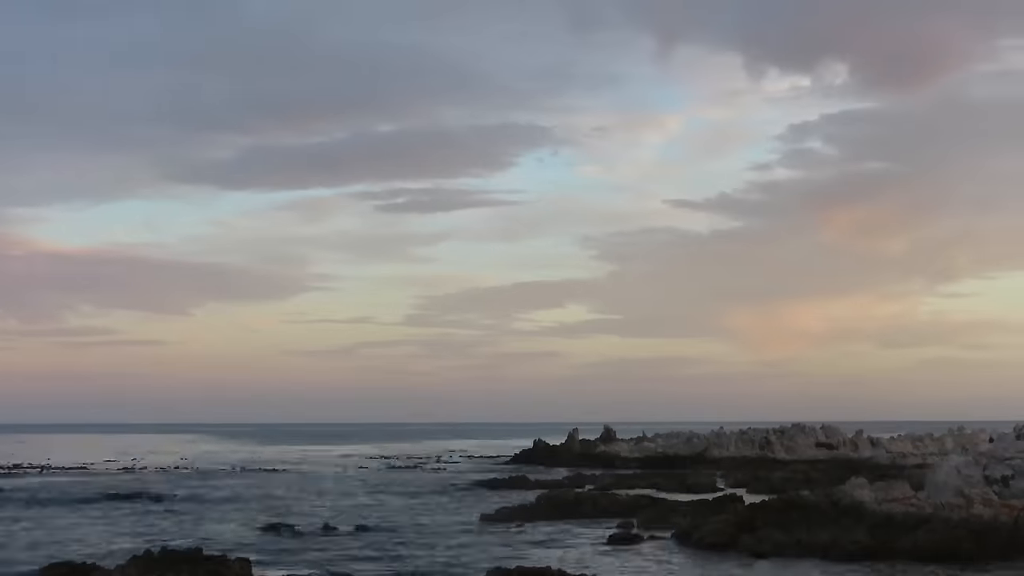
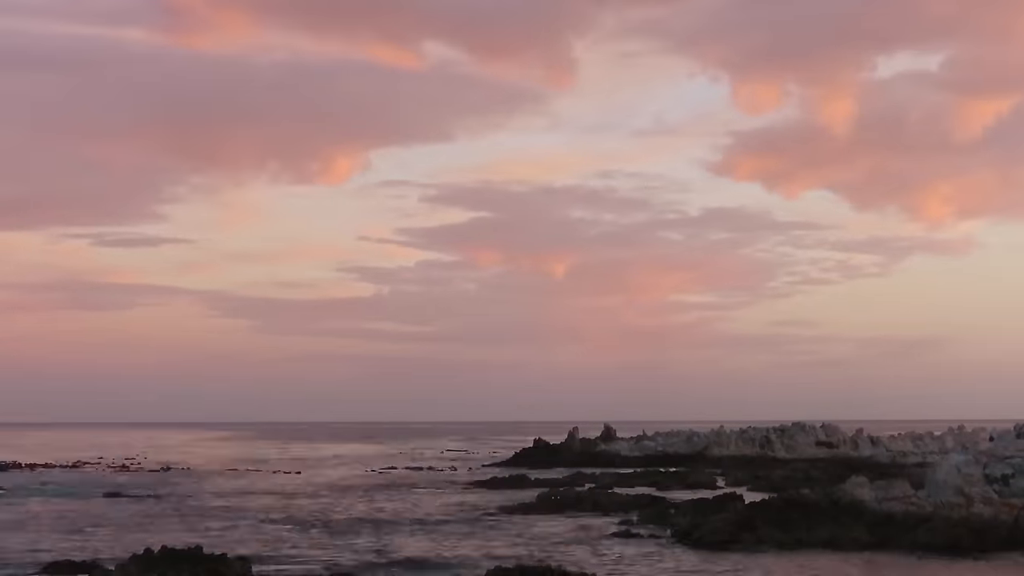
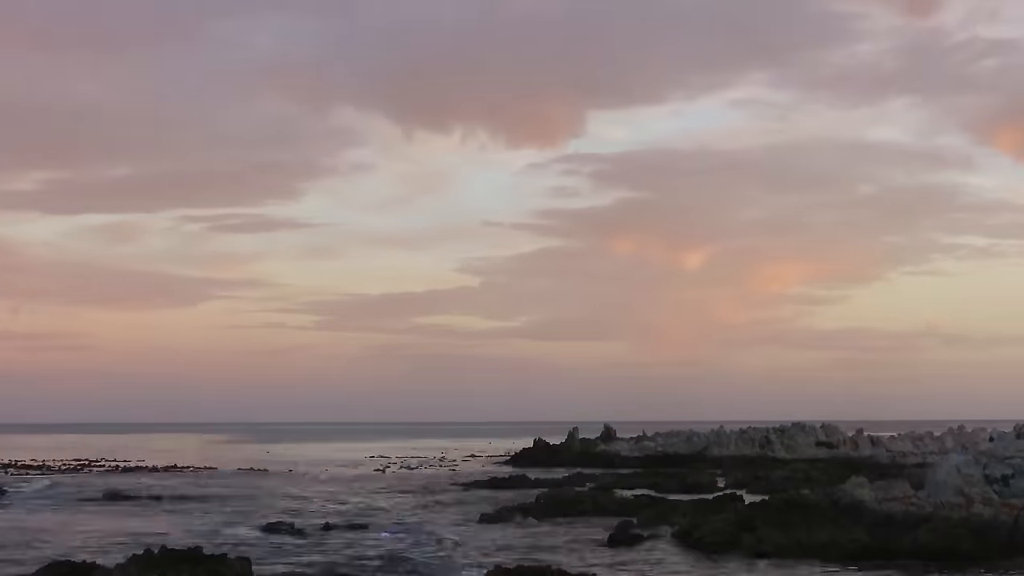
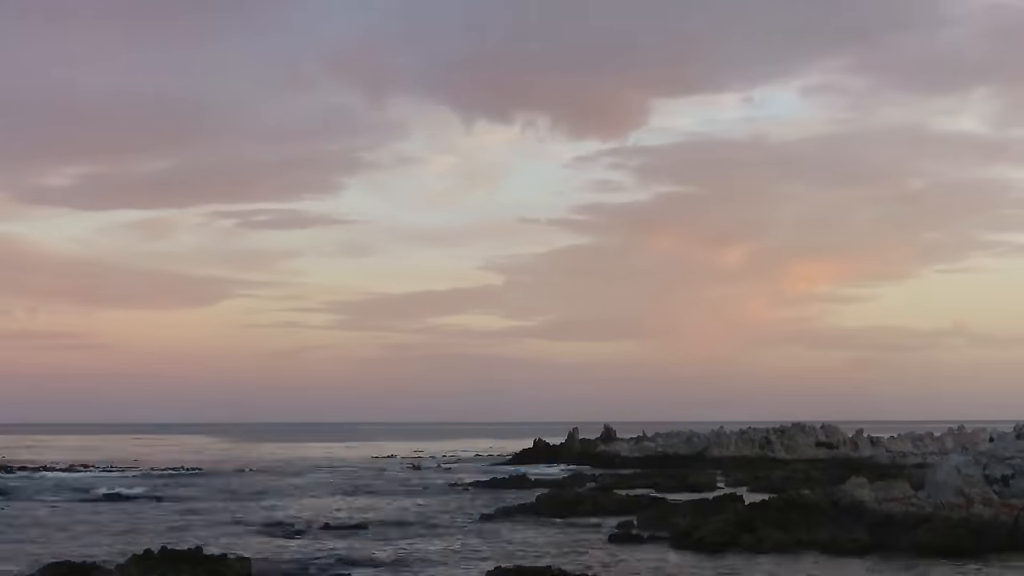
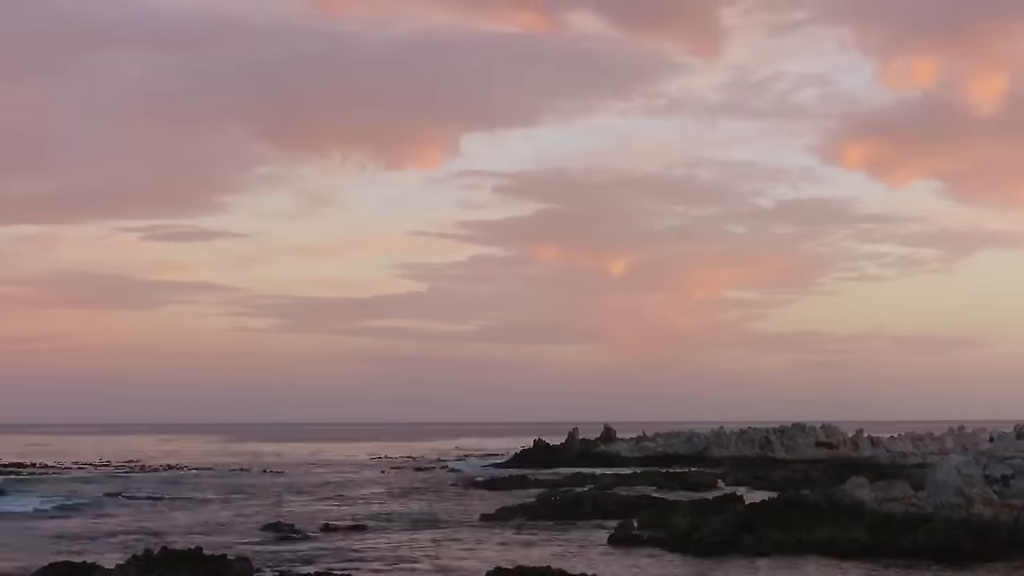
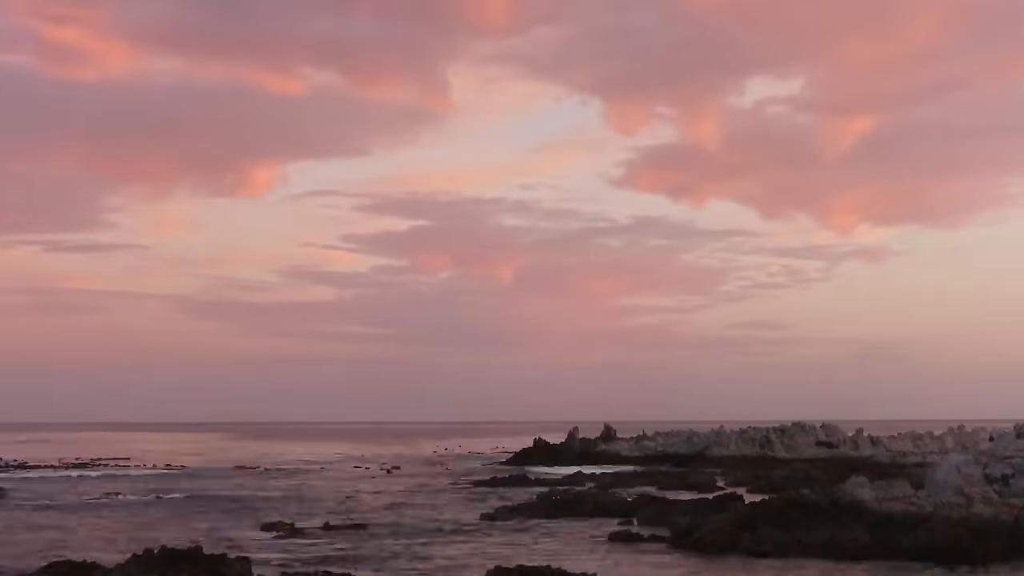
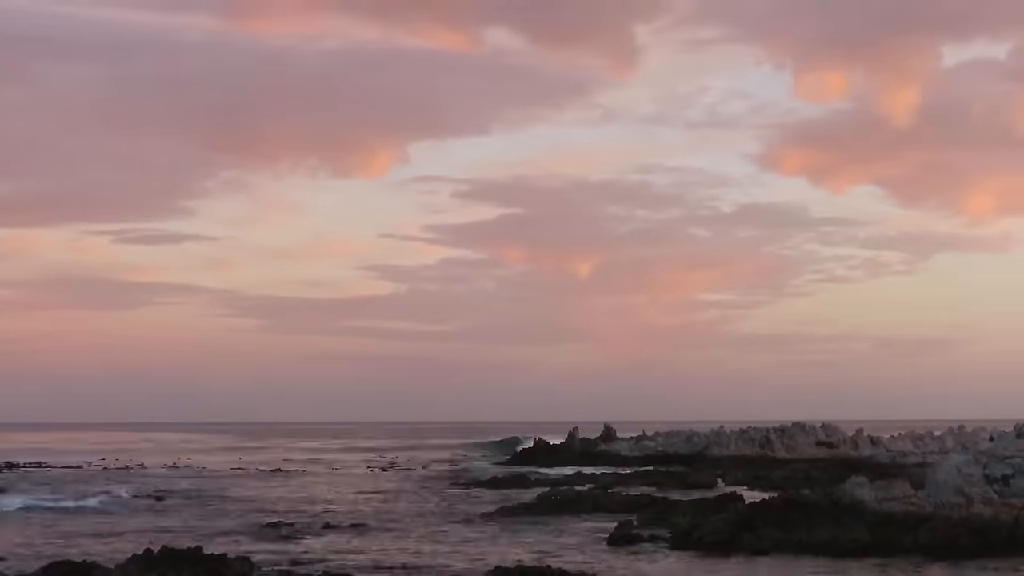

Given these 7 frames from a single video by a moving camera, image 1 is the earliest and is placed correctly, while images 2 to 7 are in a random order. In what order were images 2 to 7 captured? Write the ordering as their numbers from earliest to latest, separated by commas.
4, 3, 5, 7, 2, 6
